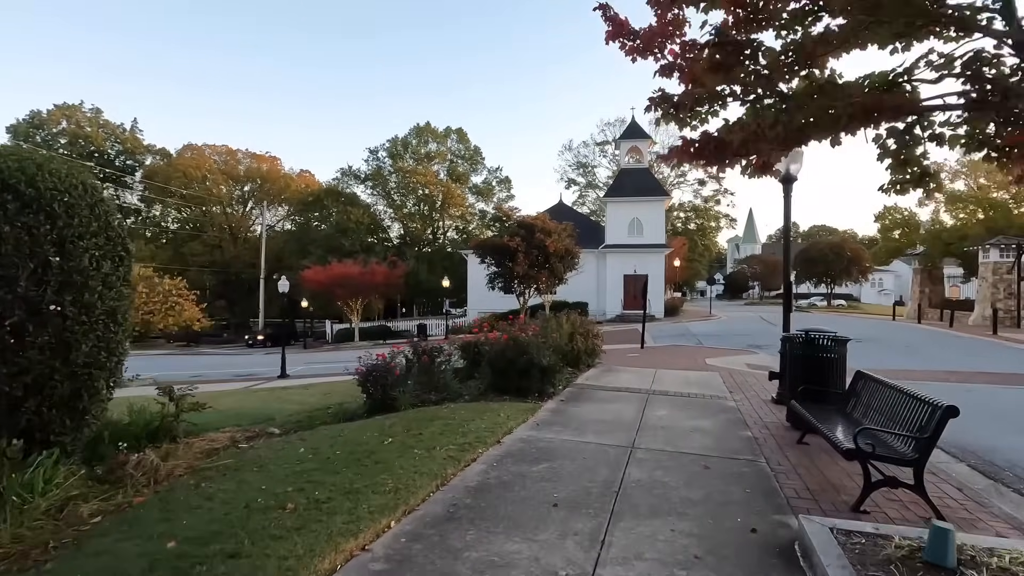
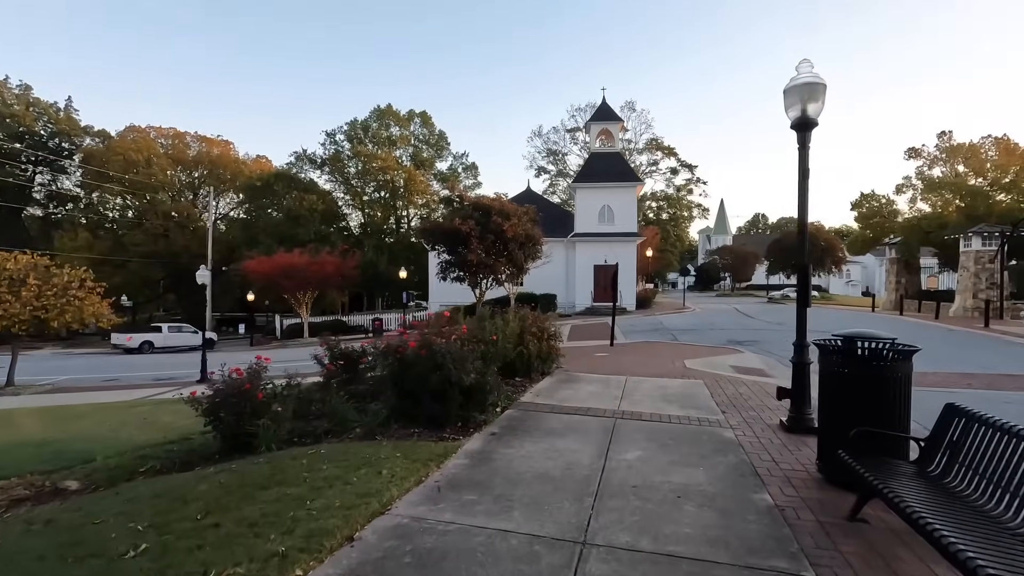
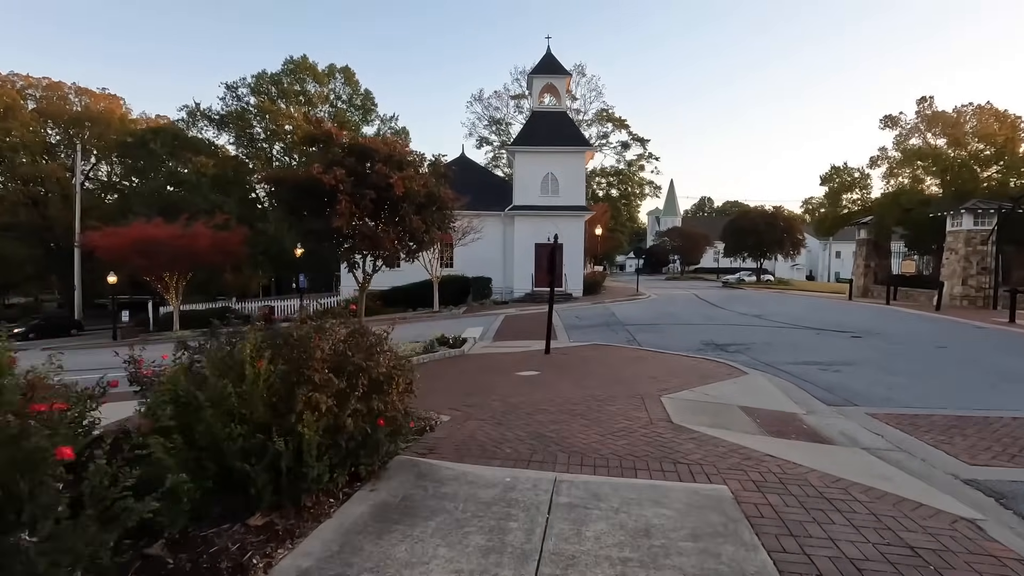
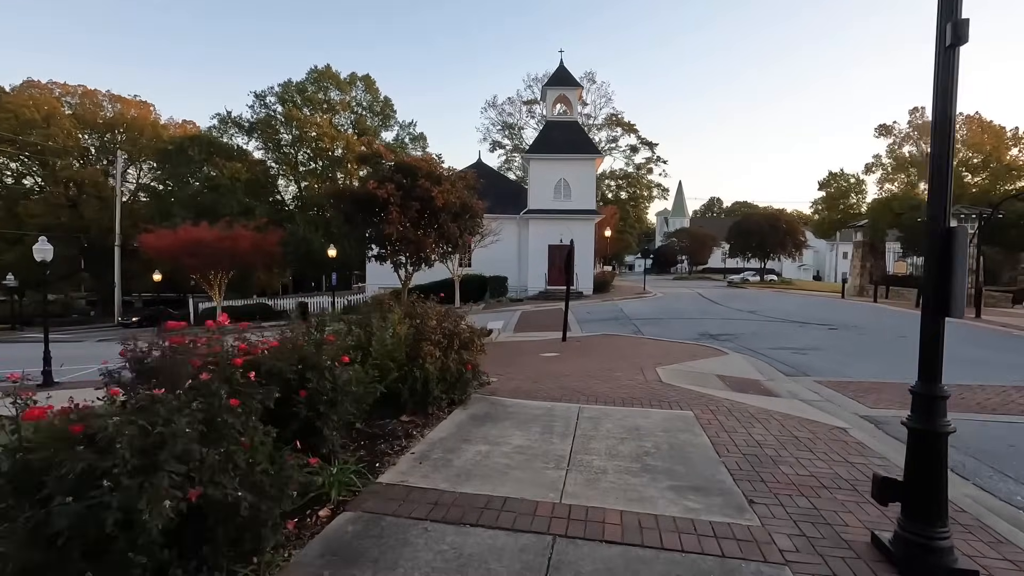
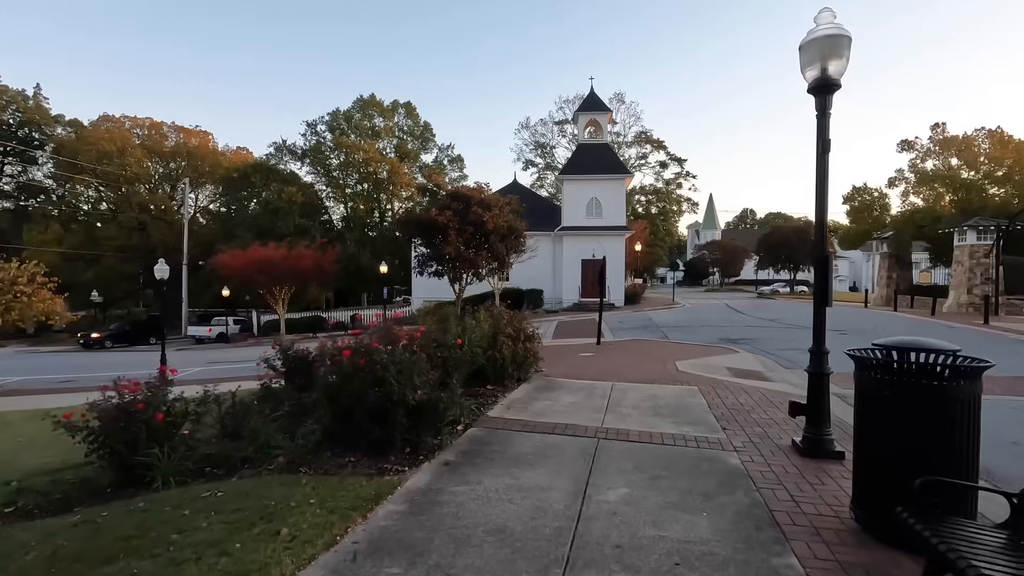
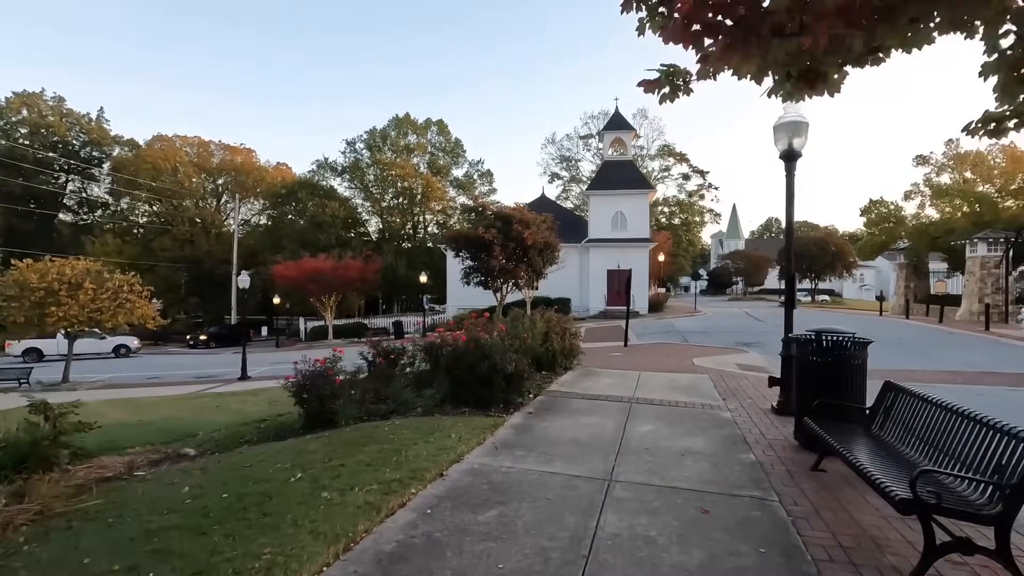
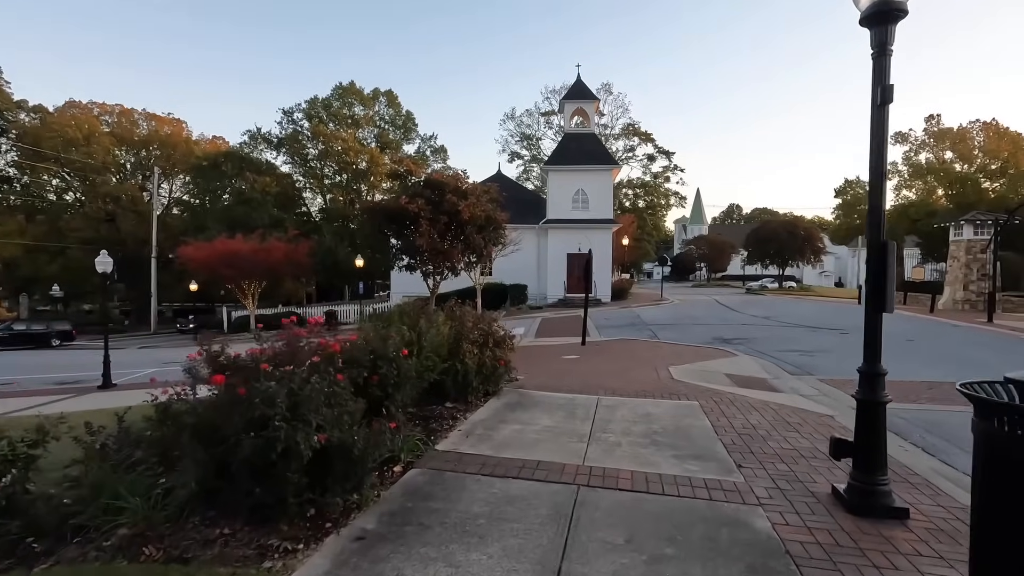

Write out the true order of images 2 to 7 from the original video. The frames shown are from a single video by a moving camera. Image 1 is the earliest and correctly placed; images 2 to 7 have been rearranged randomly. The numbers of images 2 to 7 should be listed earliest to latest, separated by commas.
6, 2, 5, 7, 4, 3
